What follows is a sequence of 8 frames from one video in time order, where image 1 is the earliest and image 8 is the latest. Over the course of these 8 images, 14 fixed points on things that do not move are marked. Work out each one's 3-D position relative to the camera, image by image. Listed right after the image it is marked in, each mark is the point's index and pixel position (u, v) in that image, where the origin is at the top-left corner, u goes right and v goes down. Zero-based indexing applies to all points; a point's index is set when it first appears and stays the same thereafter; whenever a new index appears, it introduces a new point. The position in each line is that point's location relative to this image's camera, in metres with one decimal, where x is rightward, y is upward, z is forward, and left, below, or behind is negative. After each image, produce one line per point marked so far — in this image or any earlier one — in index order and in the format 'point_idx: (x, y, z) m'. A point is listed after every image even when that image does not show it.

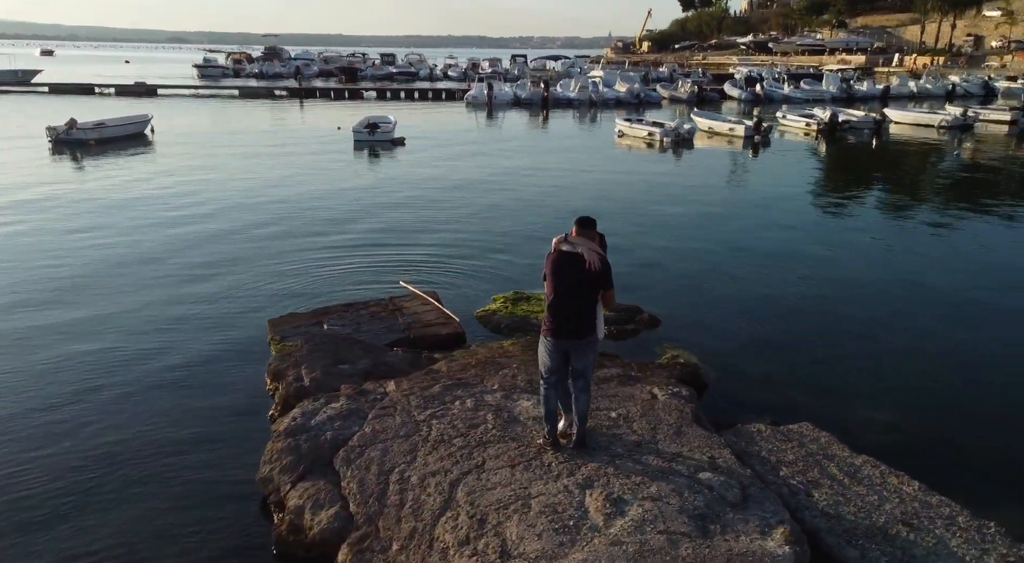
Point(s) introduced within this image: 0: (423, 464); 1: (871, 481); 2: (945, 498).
0: (-0.9, -1.8, +7.0) m
1: (+3.5, -1.9, +6.8) m
2: (+4.0, -2.0, +6.5) m
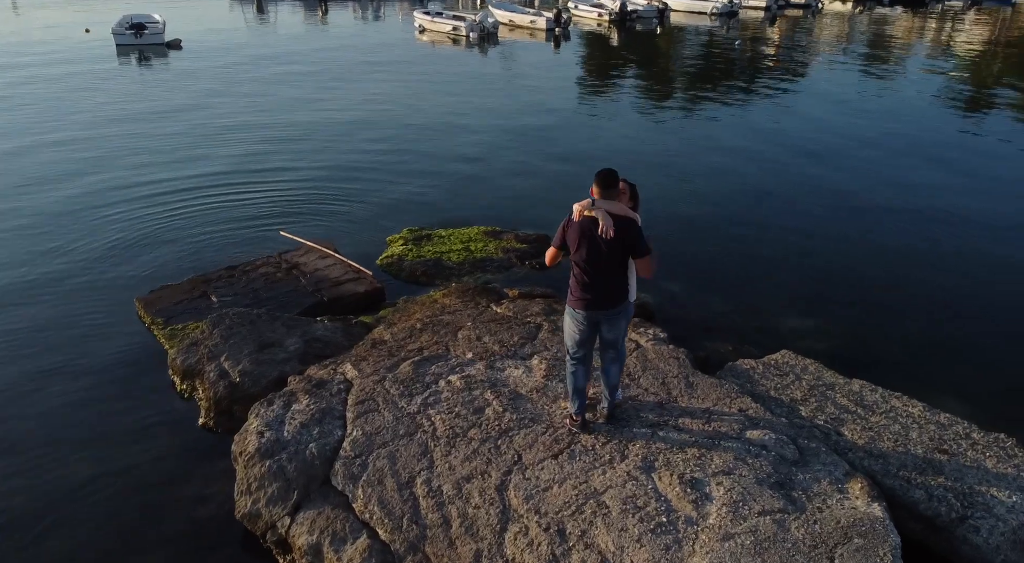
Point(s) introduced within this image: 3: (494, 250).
0: (-0.5, -1.6, +6.2) m
1: (+3.7, -1.2, +7.1) m
2: (+4.3, -1.3, +7.0) m
3: (-0.3, +0.5, +12.4) m
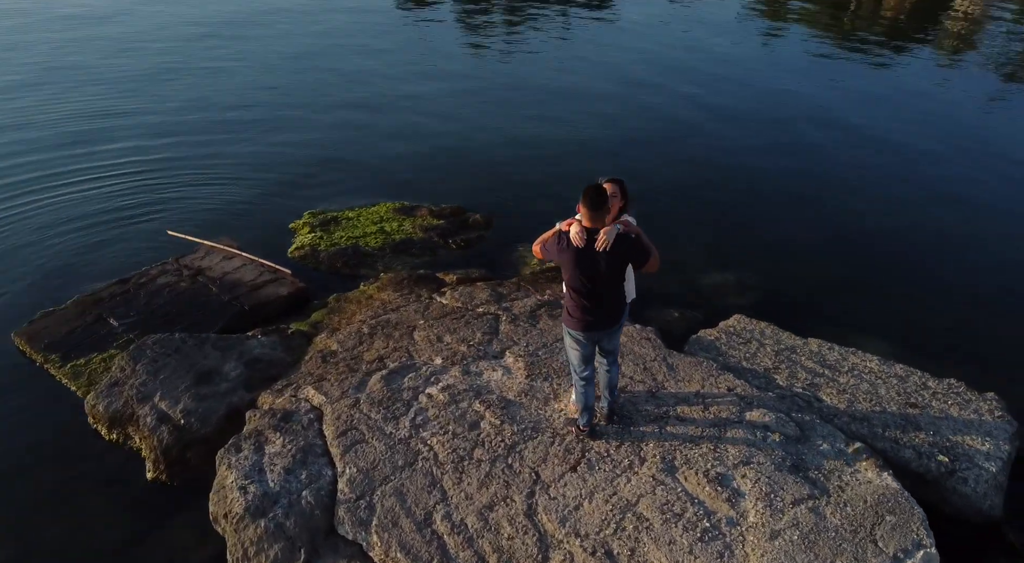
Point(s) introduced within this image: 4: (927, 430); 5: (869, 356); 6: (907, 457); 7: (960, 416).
0: (-0.4, -1.8, +5.9) m
1: (+3.5, -0.9, +7.6) m
2: (+4.1, -0.9, +7.6) m
3: (-1.6, +0.8, +11.7) m
4: (+3.8, -1.4, +6.5) m
5: (+3.9, -0.8, +7.9) m
6: (+3.5, -1.6, +6.3) m
7: (+4.2, -1.2, +6.8) m
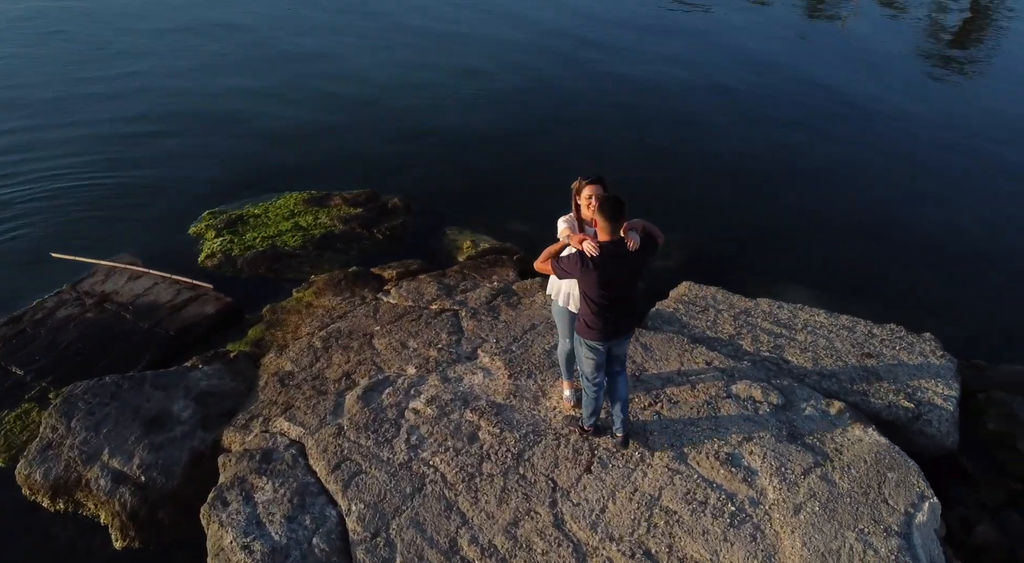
0: (-0.2, -1.9, +5.7) m
1: (+3.2, -0.5, +8.0) m
2: (+3.8, -0.4, +8.2) m
3: (-2.8, +0.9, +11.1) m
4: (+3.7, -1.0, +7.1) m
5: (+3.5, -0.3, +8.5) m
6: (+3.5, -1.2, +6.8) m
7: (+4.1, -0.8, +7.4) m
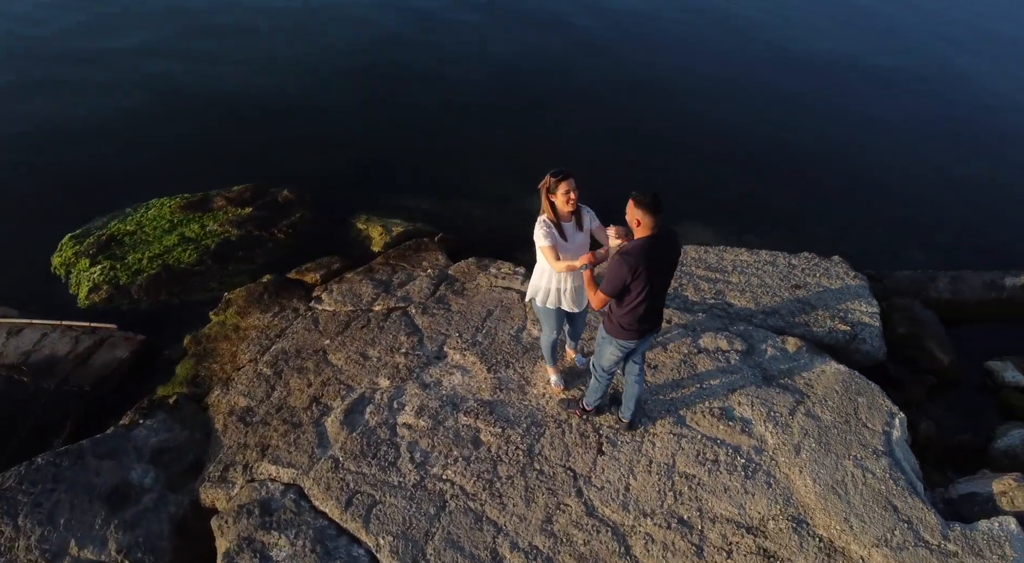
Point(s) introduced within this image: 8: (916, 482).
0: (+0.1, -1.9, +5.8) m
1: (+2.6, +0.2, +8.6) m
2: (+3.1, +0.4, +8.9) m
3: (-4.0, +0.7, +10.1) m
4: (+3.4, -0.3, +7.9) m
5: (+2.8, +0.4, +9.1) m
6: (+3.2, -0.6, +7.6) m
7: (+3.6, 0.0, +8.3) m
8: (+3.4, -1.7, +5.9) m
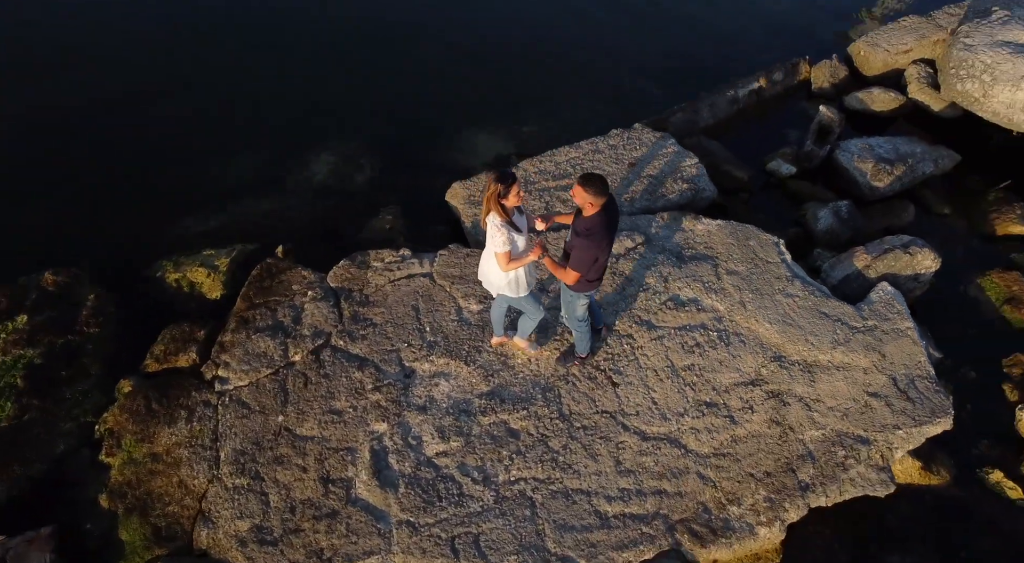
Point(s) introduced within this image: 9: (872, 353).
0: (+0.8, -1.7, +6.5) m
1: (+0.7, +1.5, +9.4) m
2: (+1.0, +1.9, +9.8) m
3: (-5.5, -0.8, +8.0) m
4: (+1.9, +1.3, +9.1) m
5: (+0.6, +1.8, +9.8) m
6: (+2.1, +1.0, +8.9) m
7: (+1.8, +1.7, +9.5) m
8: (+3.3, -0.1, +7.8) m
9: (+3.6, -0.7, +7.2) m
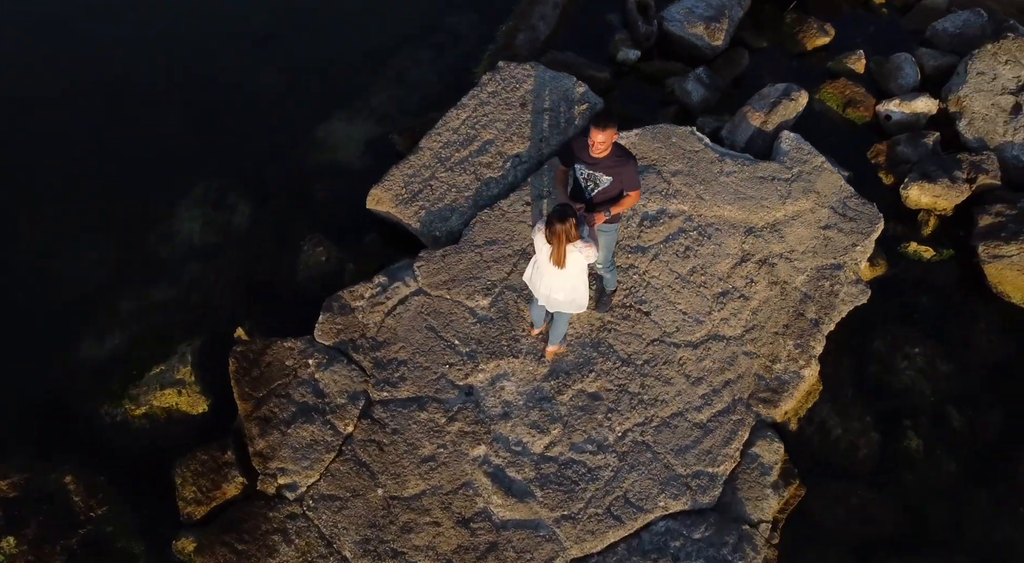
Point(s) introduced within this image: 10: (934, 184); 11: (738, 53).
0: (+1.7, -1.1, +7.3) m
1: (-0.5, +1.9, +9.4) m
2: (-0.6, +2.4, +9.7) m
3: (-4.6, -2.8, +6.8) m
4: (+0.6, +2.3, +9.5) m
5: (-0.9, +2.2, +9.7) m
6: (+1.0, +2.0, +9.4) m
7: (+0.3, +2.6, +9.7) m
8: (+2.8, +1.5, +8.9) m
9: (+3.5, +1.0, +8.5) m
10: (+5.4, +1.2, +9.2) m
11: (+3.4, +3.5, +11.0) m
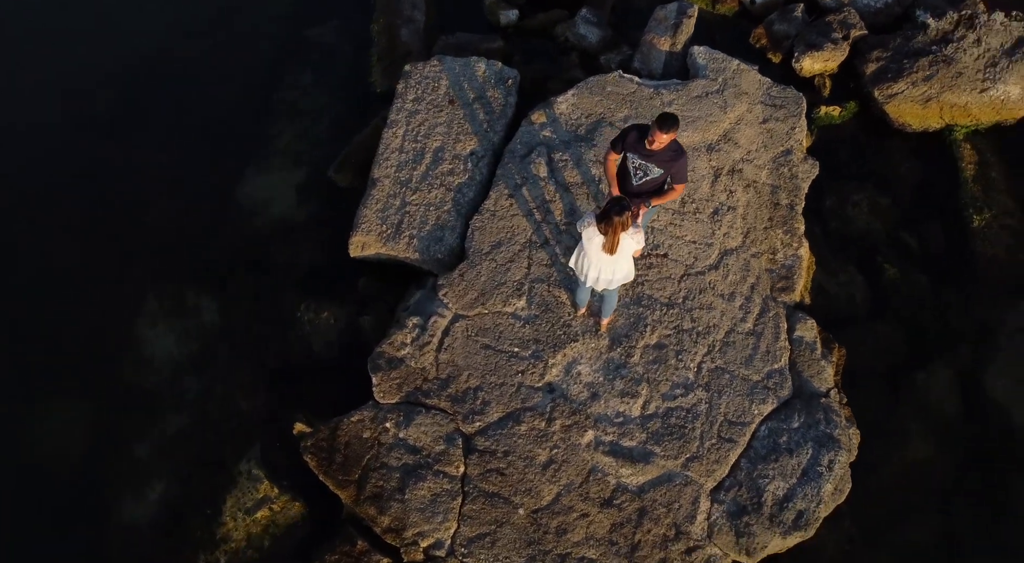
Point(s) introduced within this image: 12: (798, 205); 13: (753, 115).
0: (+2.4, -0.4, +8.0) m
1: (-1.2, +1.8, +9.3) m
2: (-1.5, +2.2, +9.5) m
3: (-2.6, -4.3, +6.6) m
4: (-0.3, +2.5, +9.6) m
5: (-1.7, +1.9, +9.5) m
6: (+0.1, +2.4, +9.6) m
7: (-0.8, +2.7, +9.7) m
8: (+2.1, +2.6, +9.5) m
9: (+3.0, +2.4, +9.4) m
10: (+4.4, +3.3, +10.4) m
11: (+1.5, +4.7, +11.5) m
12: (+3.5, +0.9, +8.9) m
13: (+3.1, +2.1, +9.3) m
